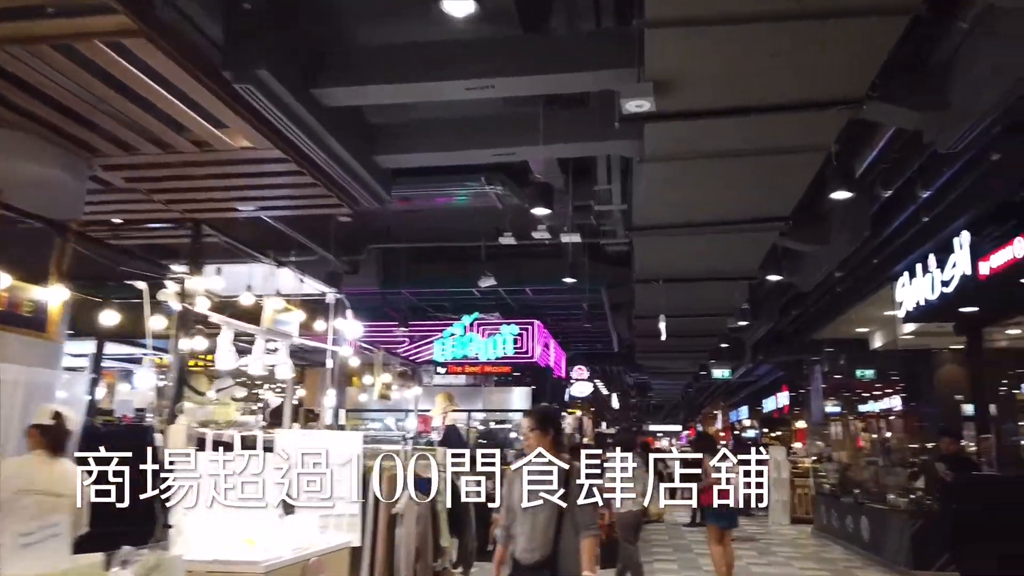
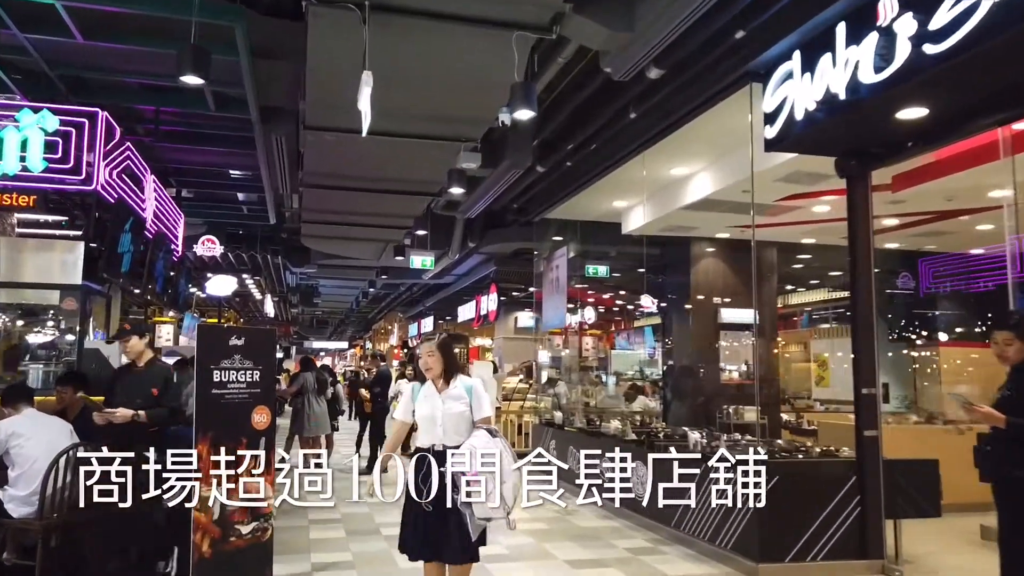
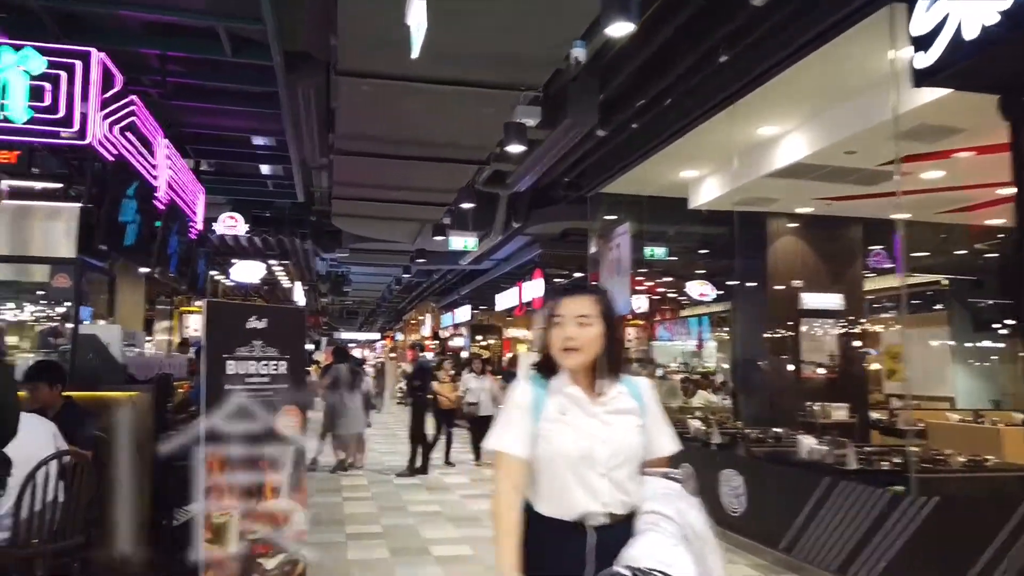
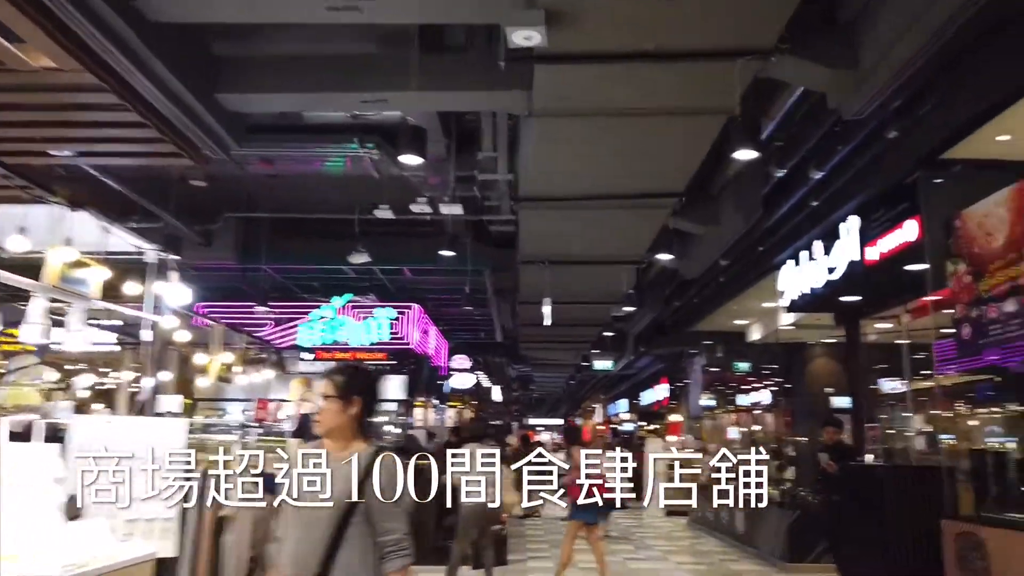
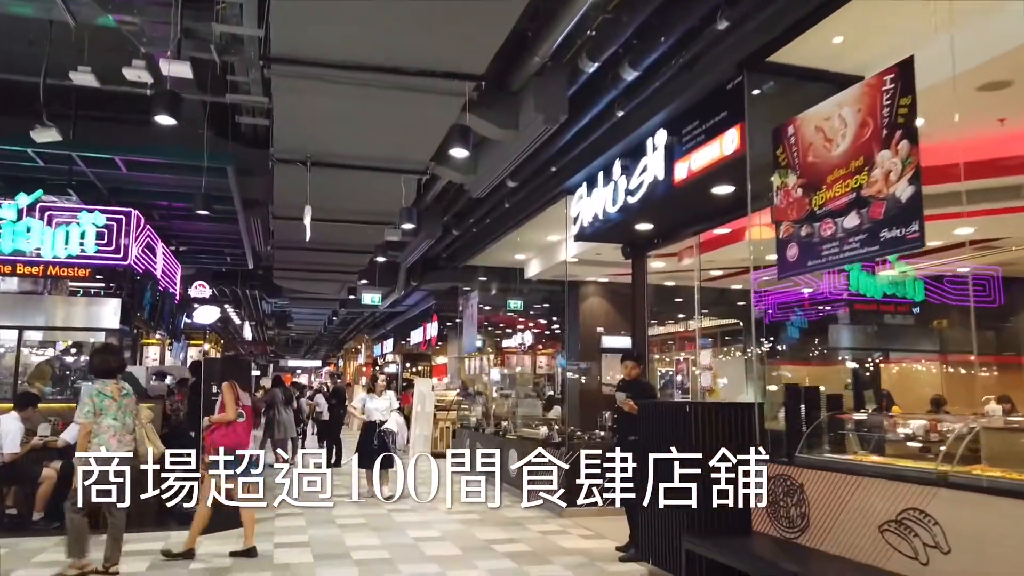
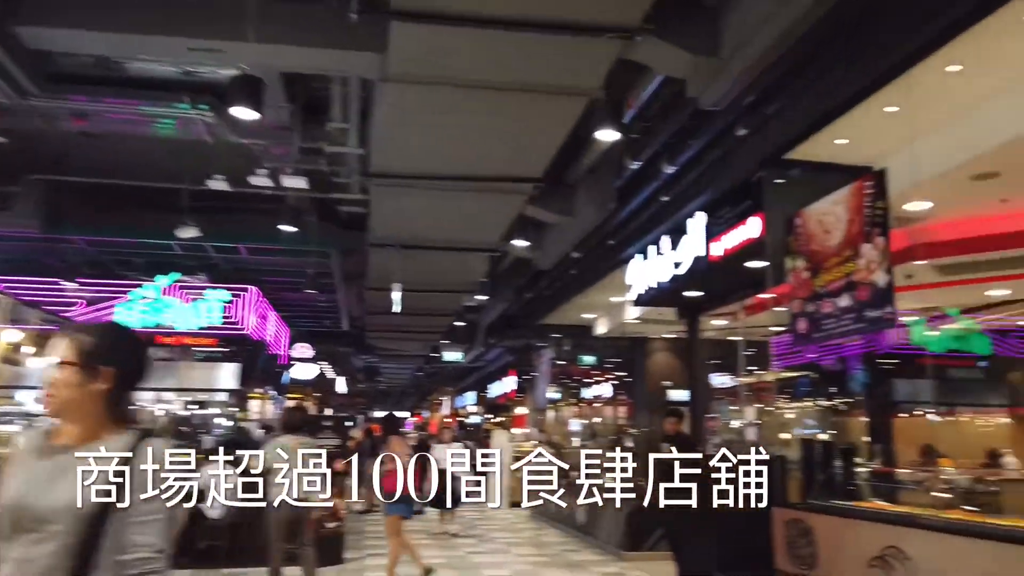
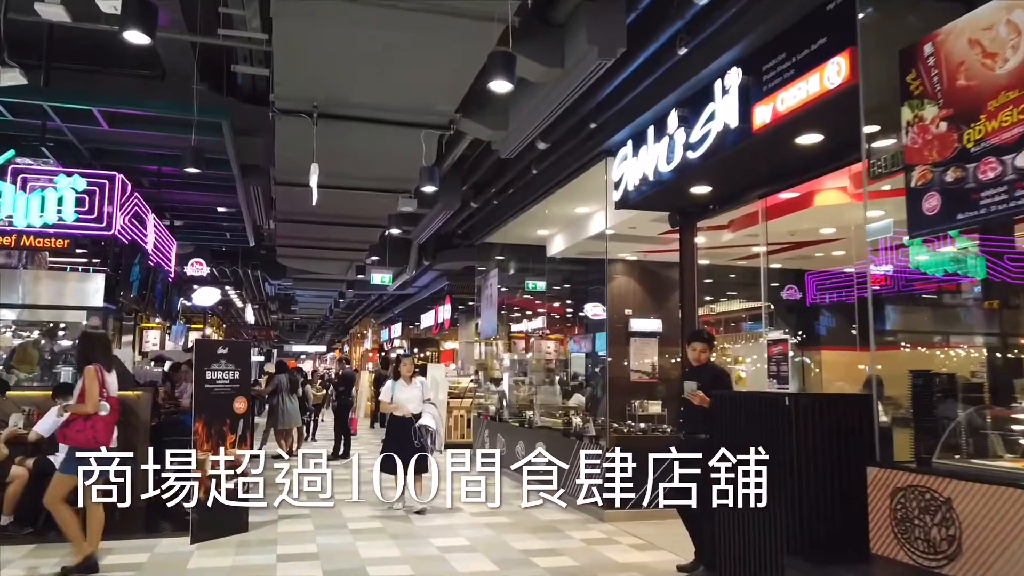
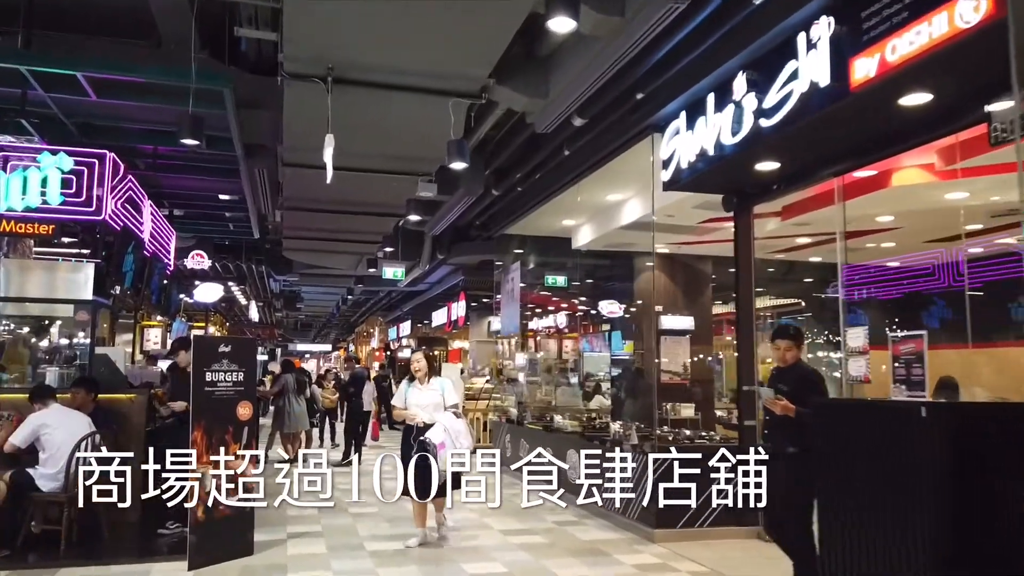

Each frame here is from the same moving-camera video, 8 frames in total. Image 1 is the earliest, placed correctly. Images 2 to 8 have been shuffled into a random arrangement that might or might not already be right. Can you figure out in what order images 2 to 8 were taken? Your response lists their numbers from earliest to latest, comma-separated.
4, 6, 5, 7, 8, 2, 3
